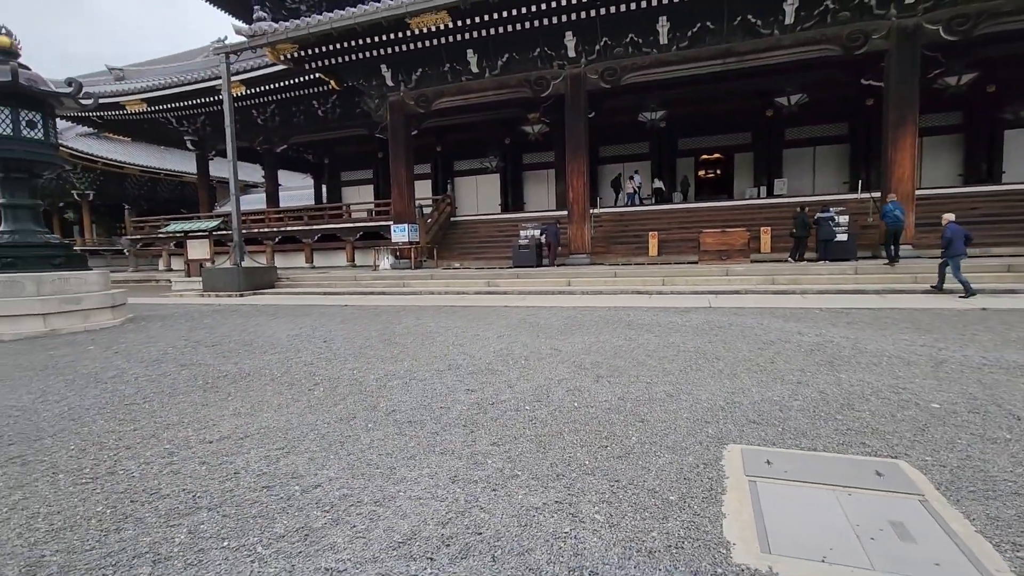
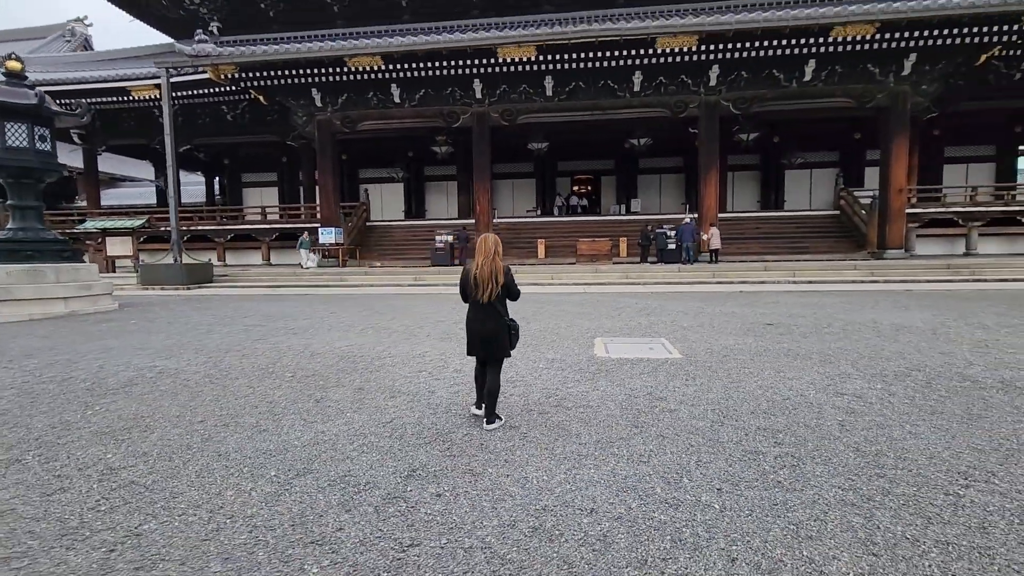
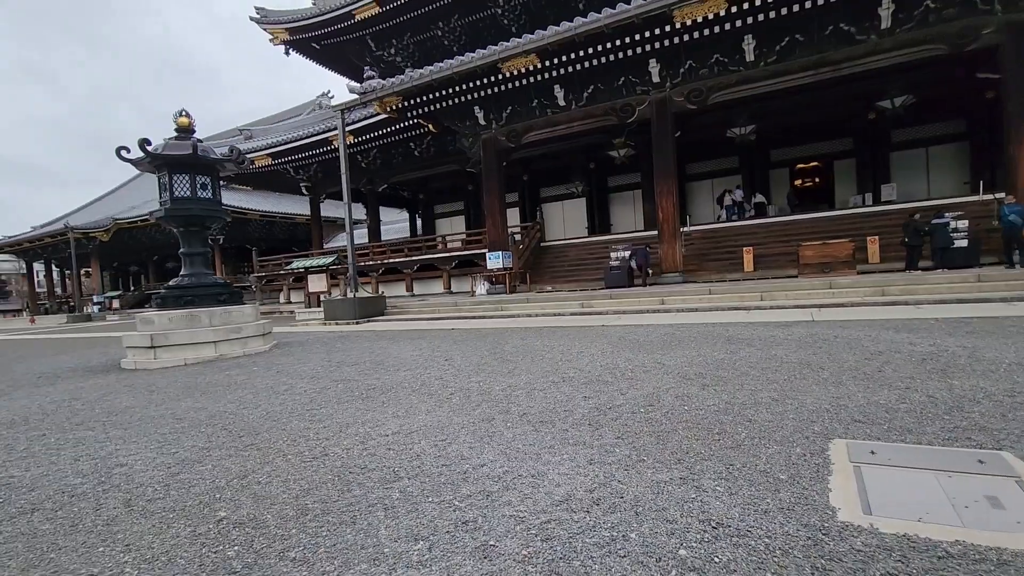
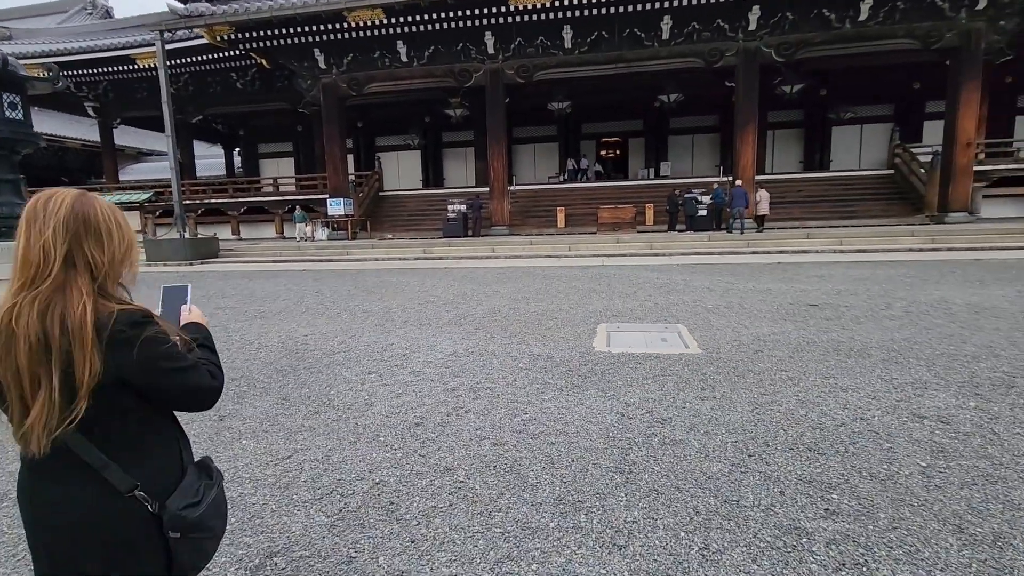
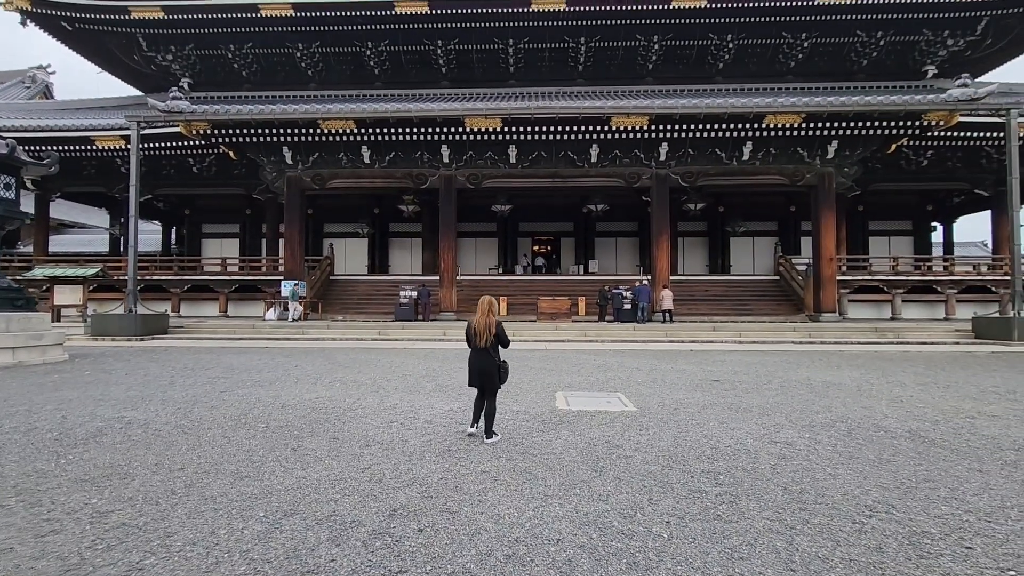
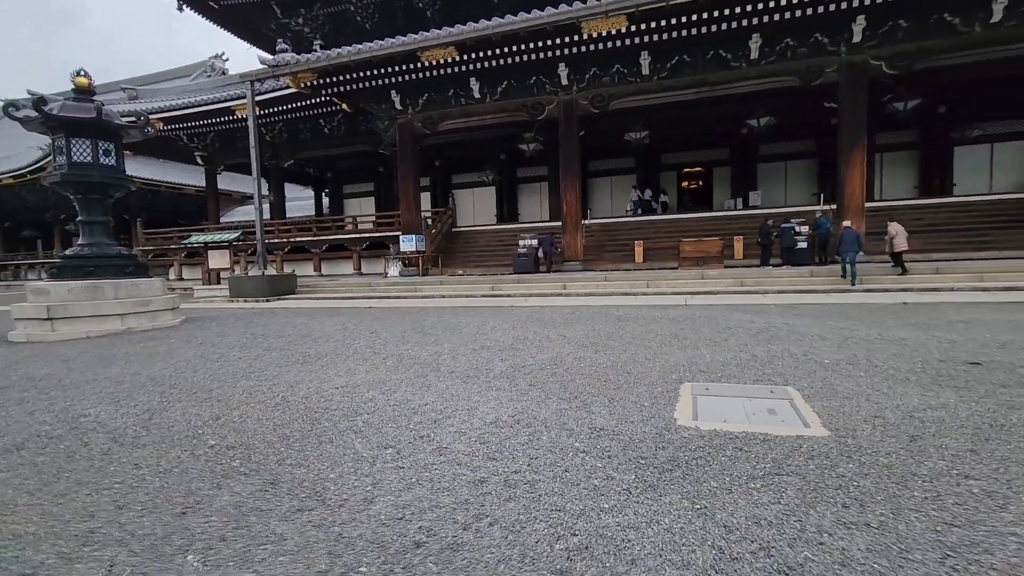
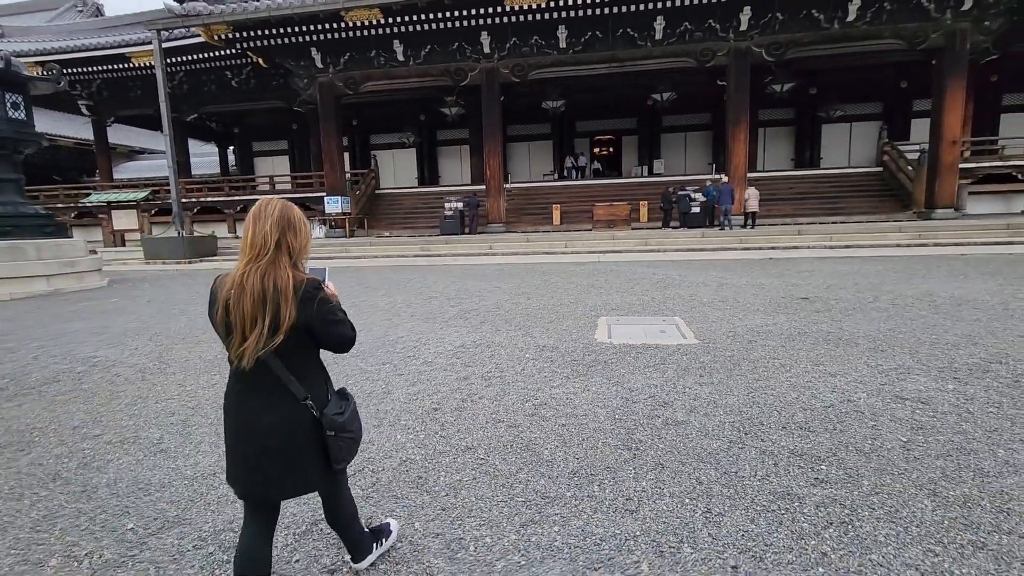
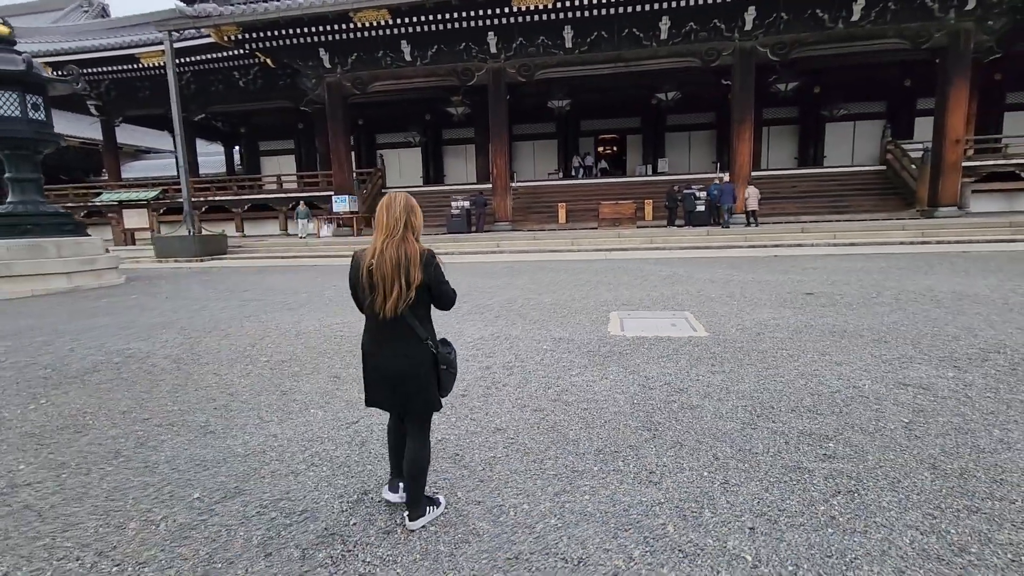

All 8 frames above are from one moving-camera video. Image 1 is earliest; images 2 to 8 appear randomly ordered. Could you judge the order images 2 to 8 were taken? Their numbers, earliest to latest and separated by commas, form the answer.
3, 6, 4, 7, 8, 2, 5
